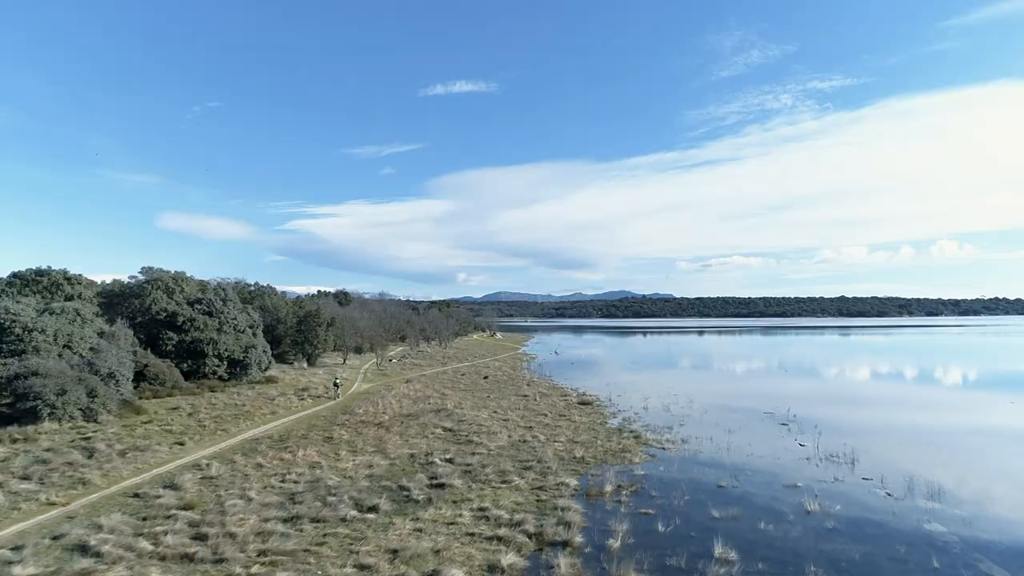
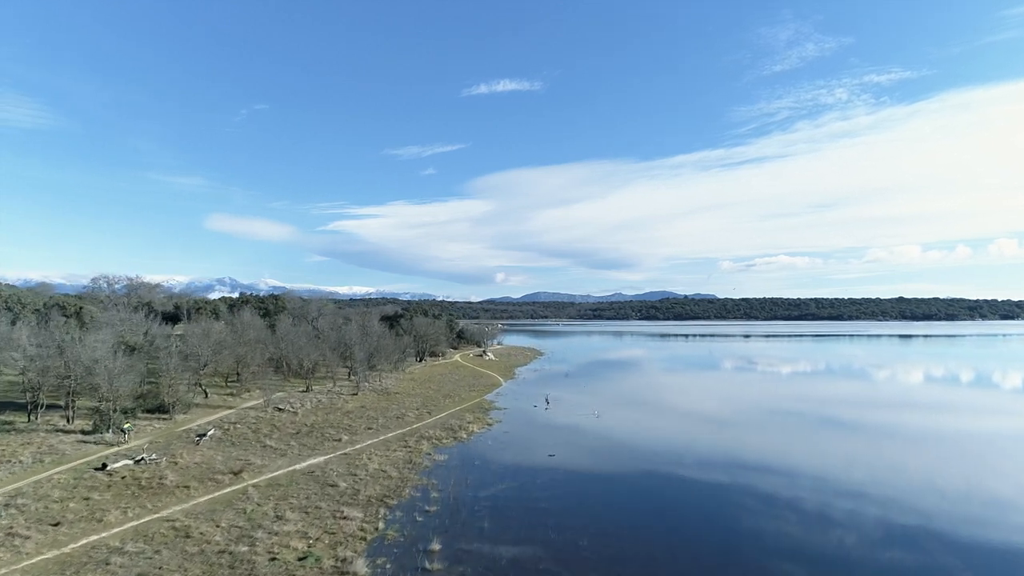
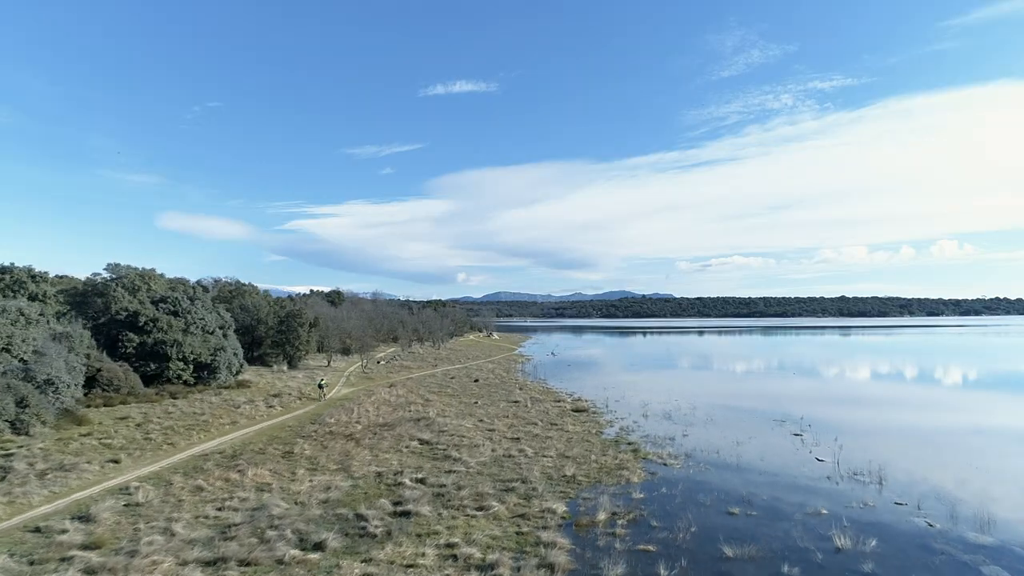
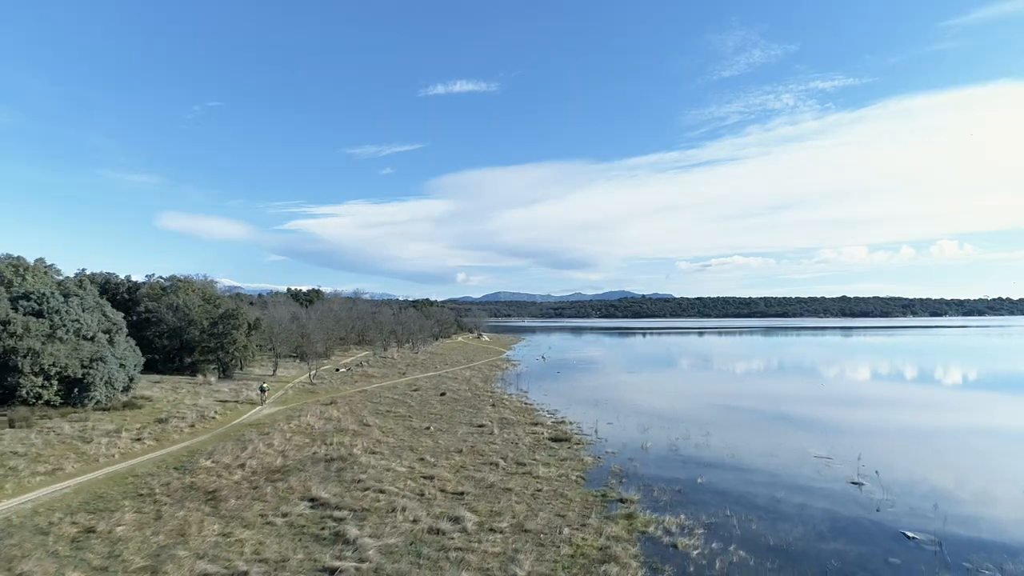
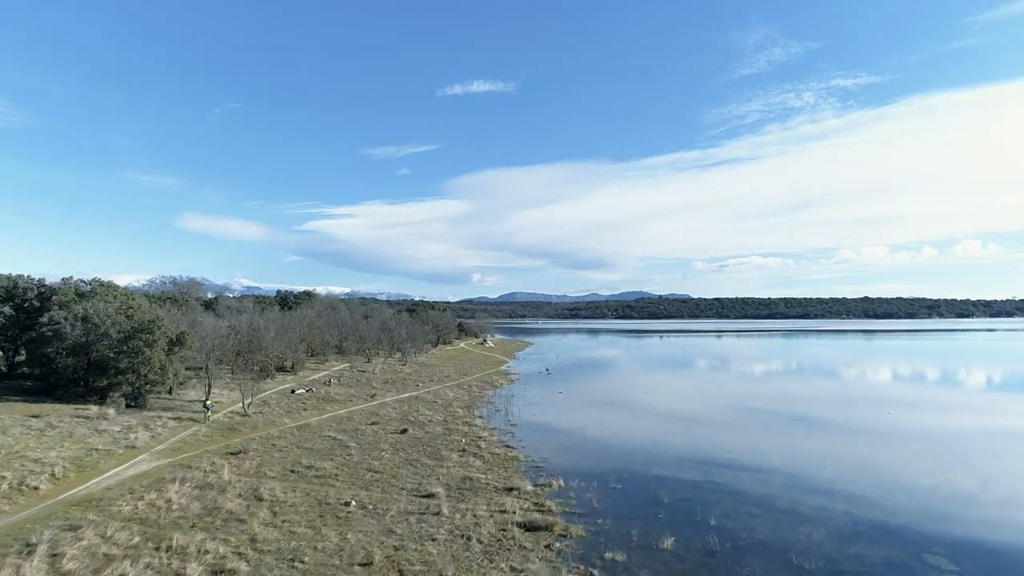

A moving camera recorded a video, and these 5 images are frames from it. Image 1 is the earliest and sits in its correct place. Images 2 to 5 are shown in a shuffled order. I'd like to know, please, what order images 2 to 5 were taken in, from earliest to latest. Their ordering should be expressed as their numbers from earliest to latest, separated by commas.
3, 4, 5, 2
